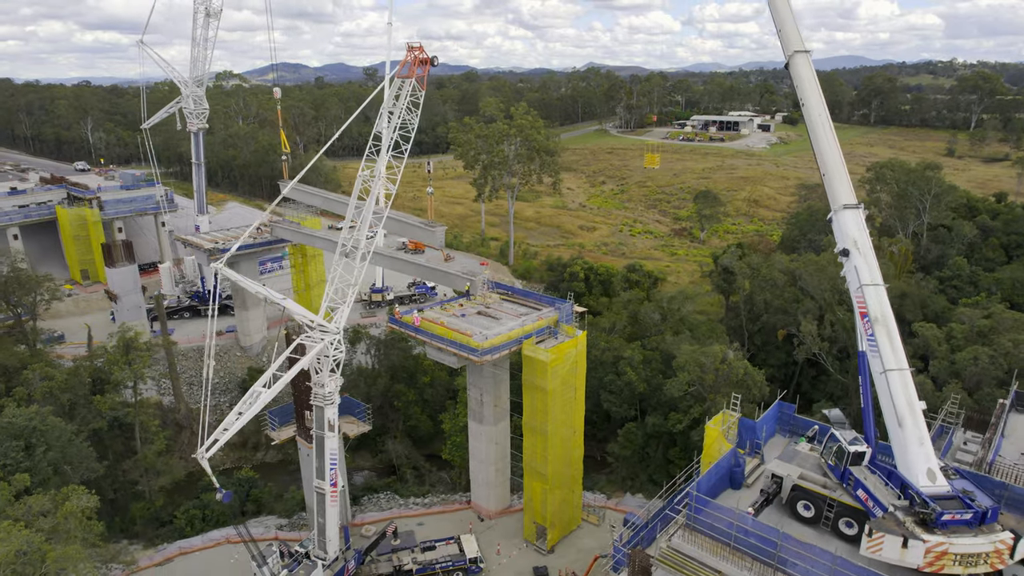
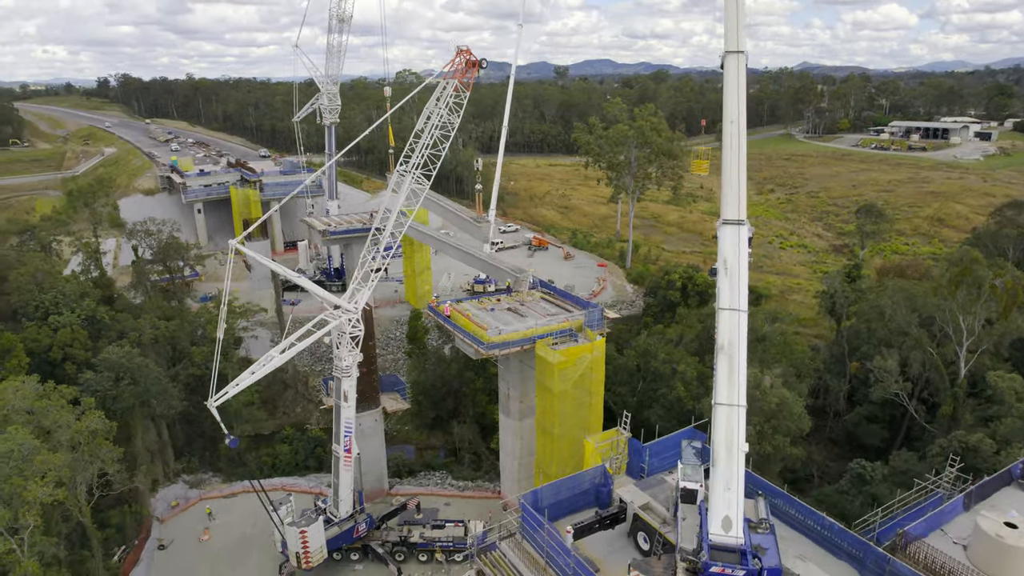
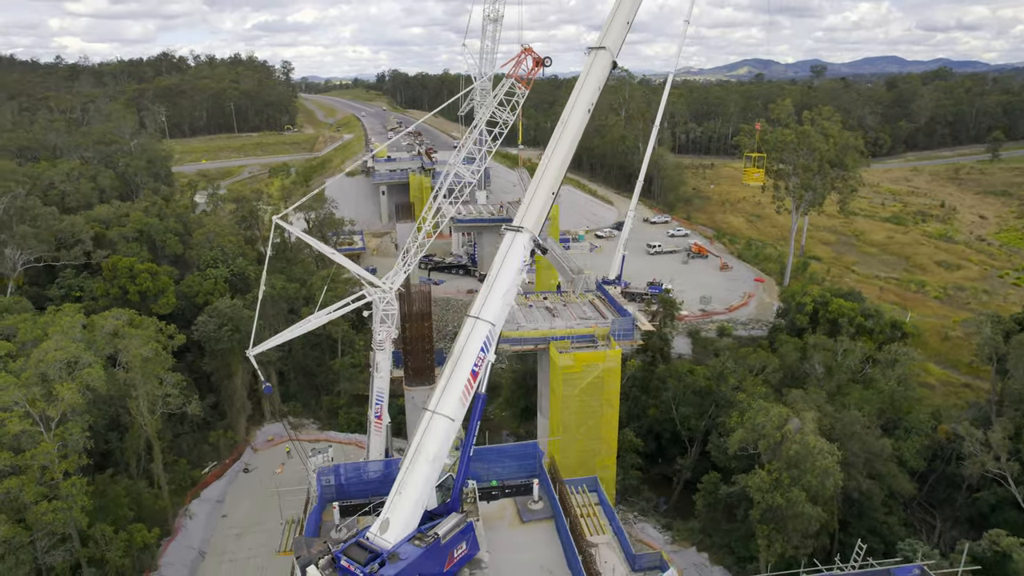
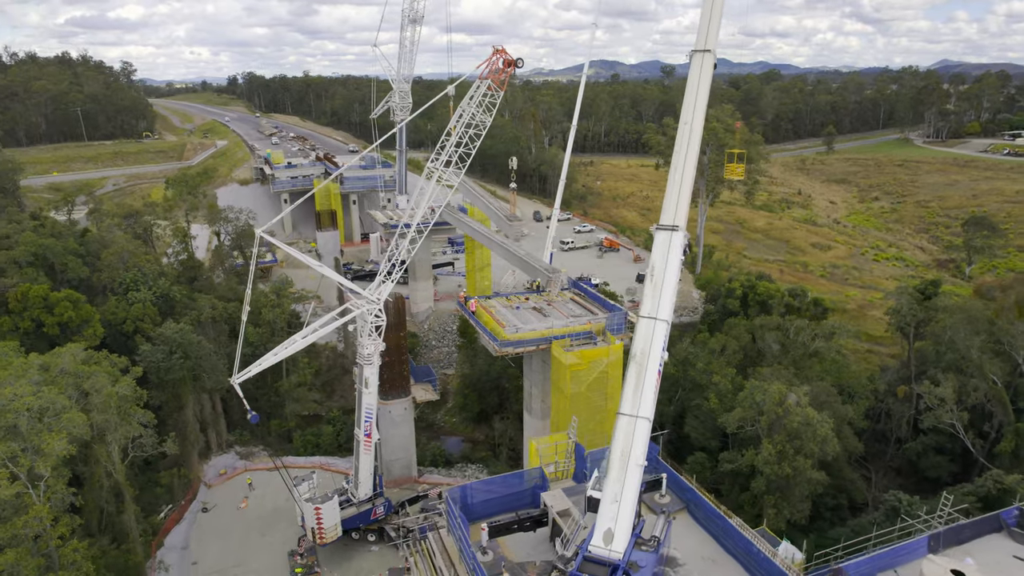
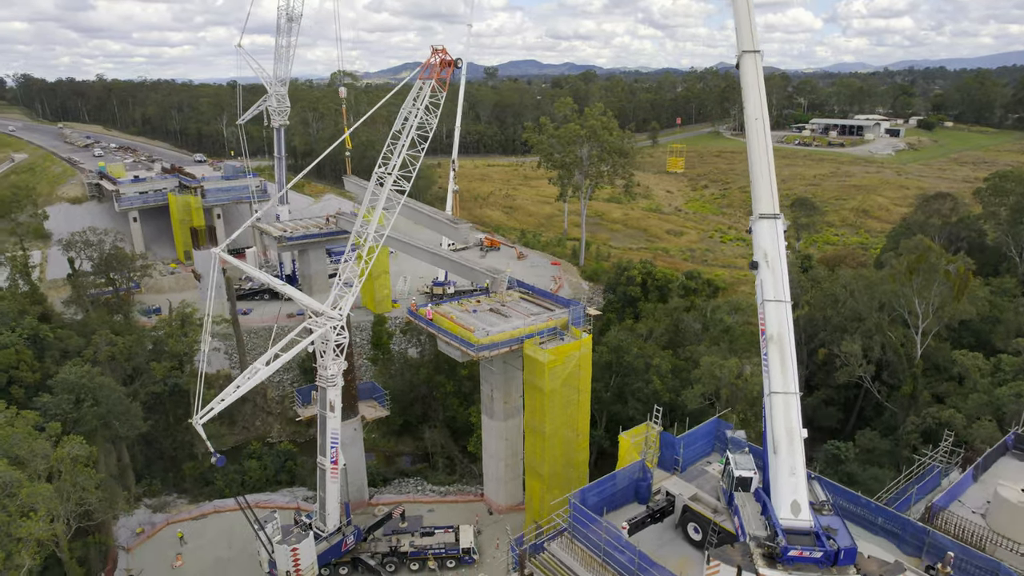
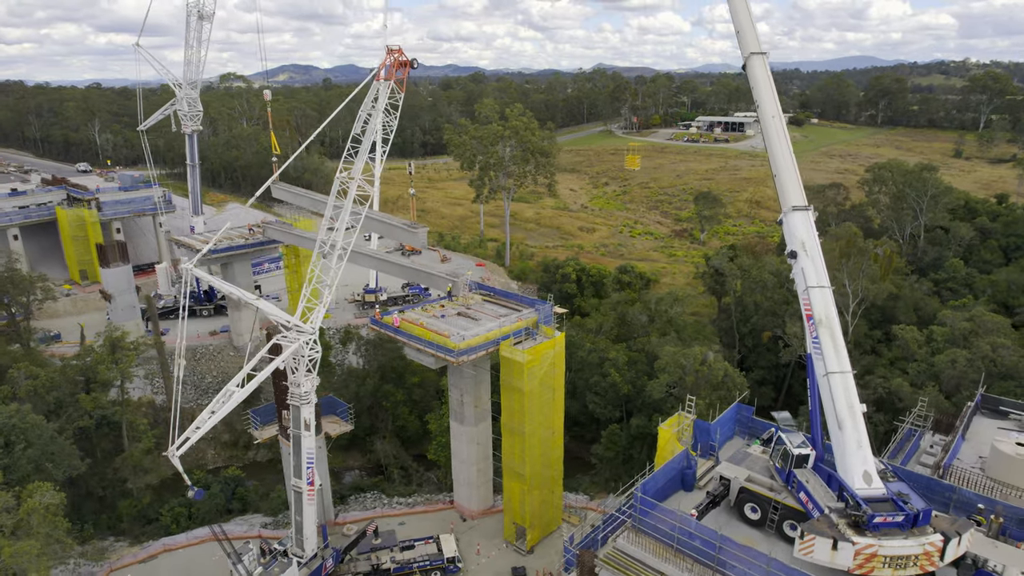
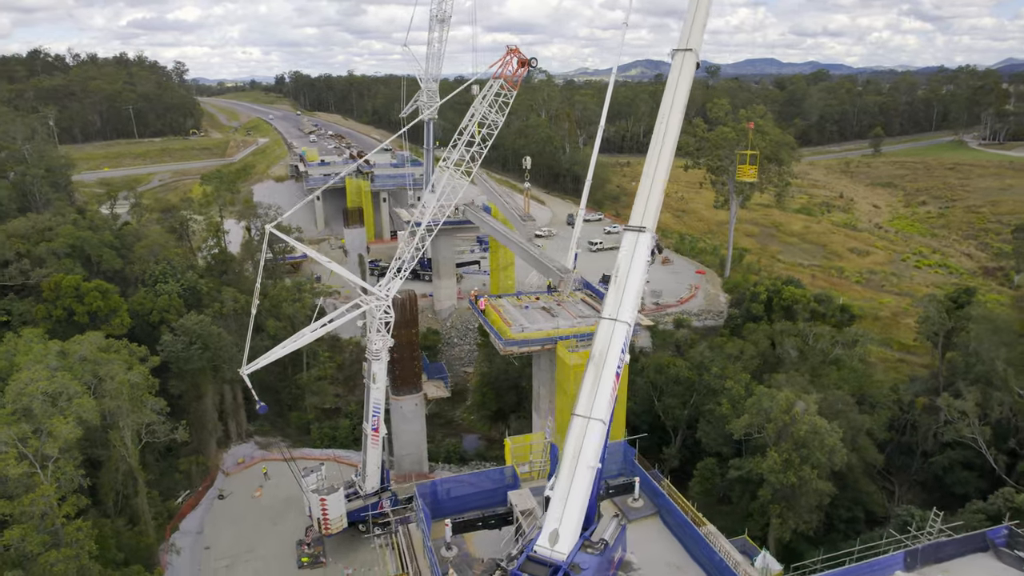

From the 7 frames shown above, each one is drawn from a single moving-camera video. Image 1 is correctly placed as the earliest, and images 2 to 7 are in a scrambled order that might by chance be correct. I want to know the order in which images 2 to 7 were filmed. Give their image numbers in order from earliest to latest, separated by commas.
6, 5, 2, 4, 7, 3
